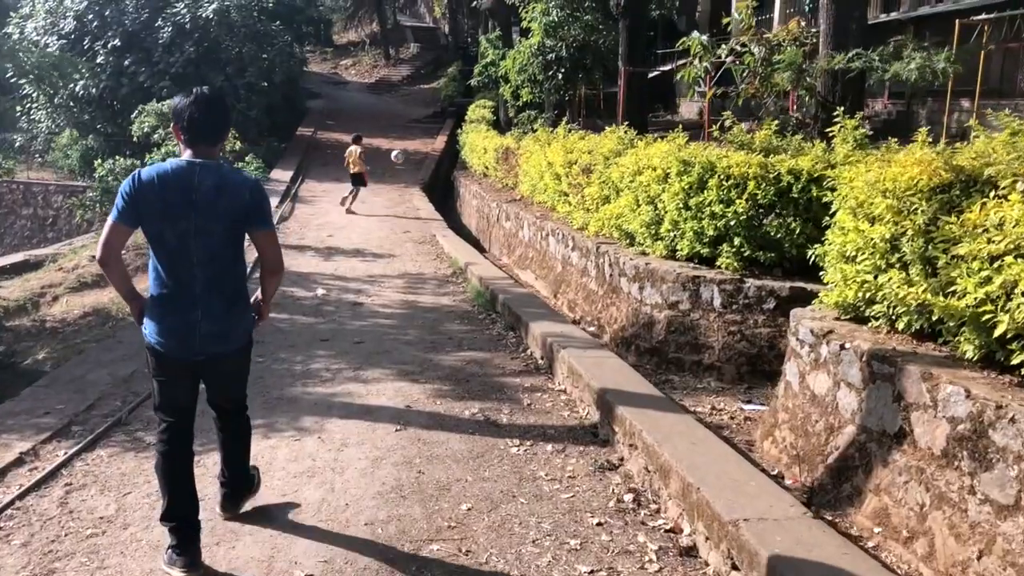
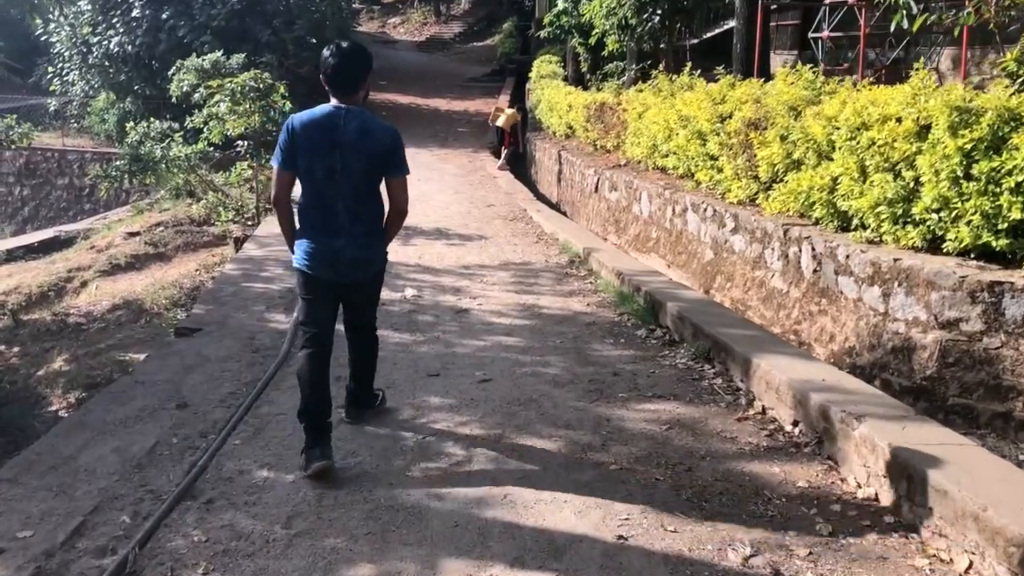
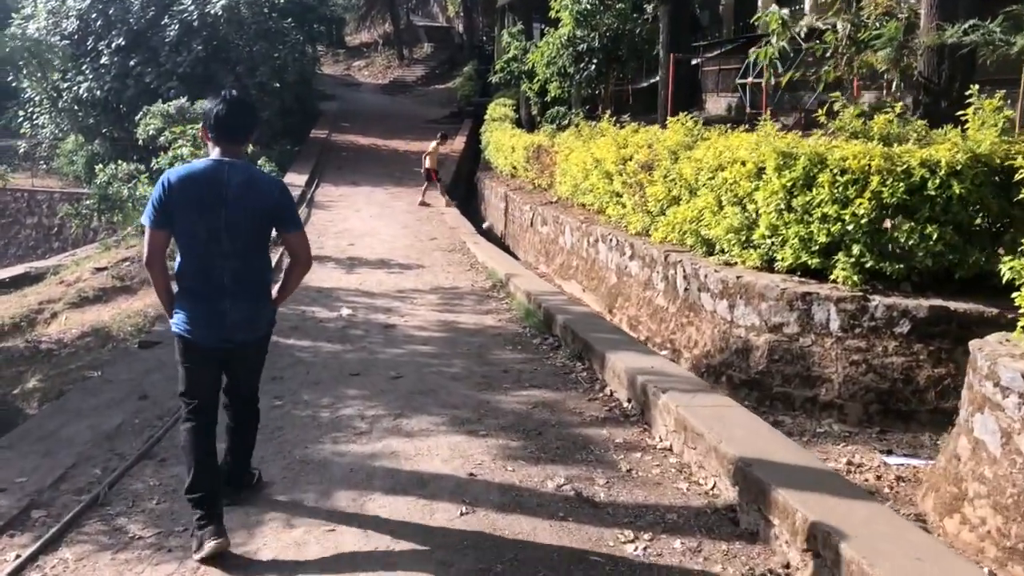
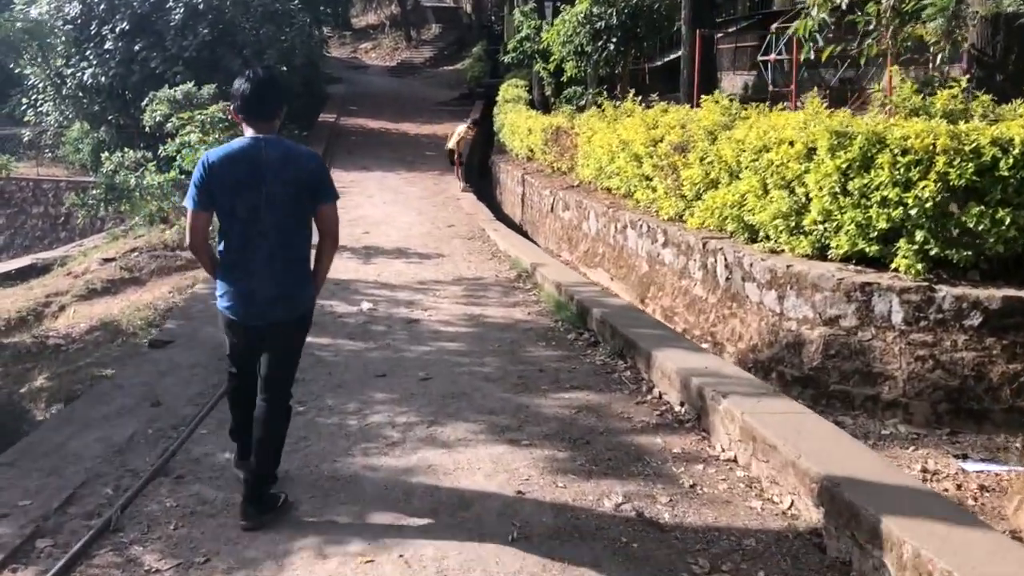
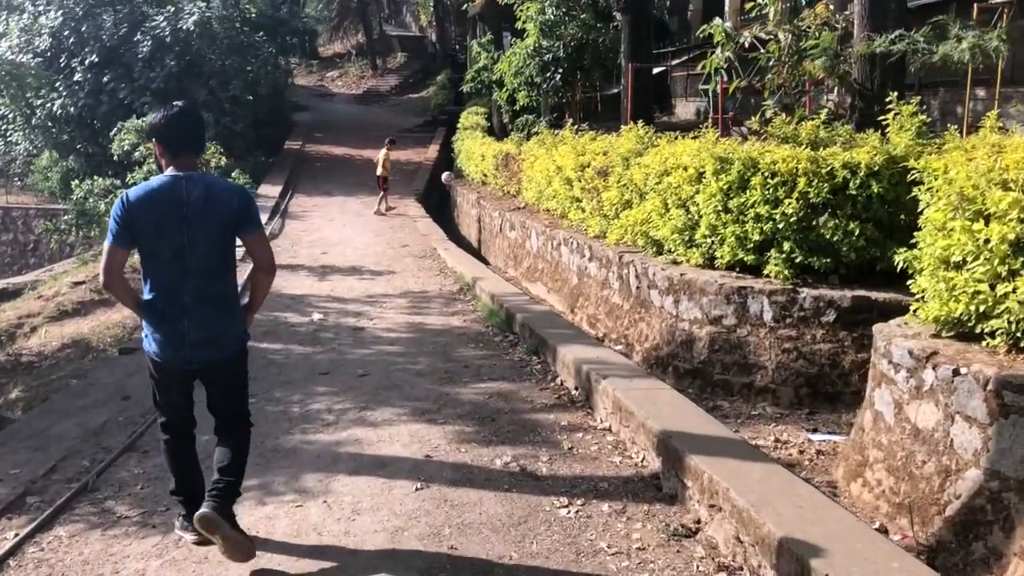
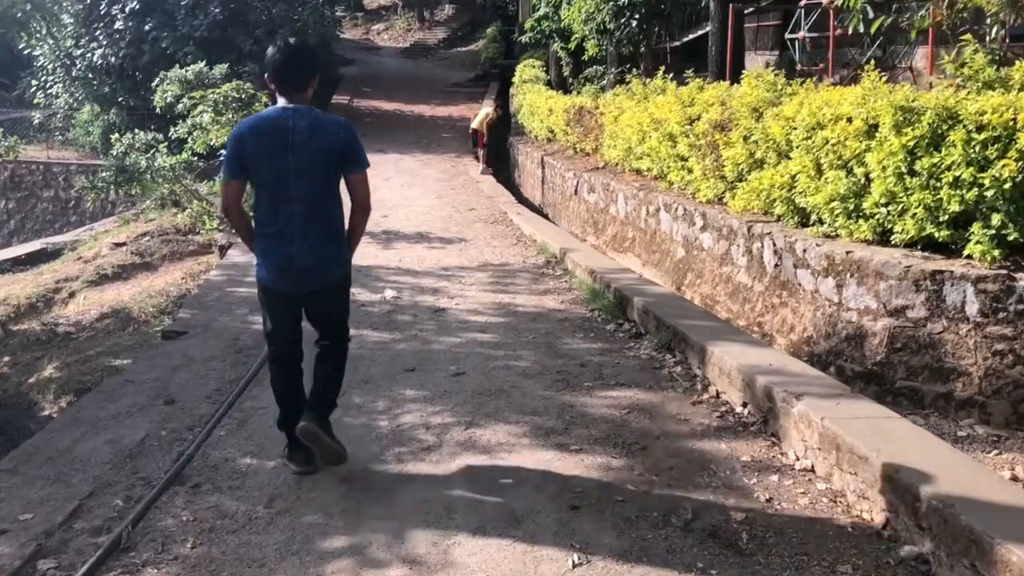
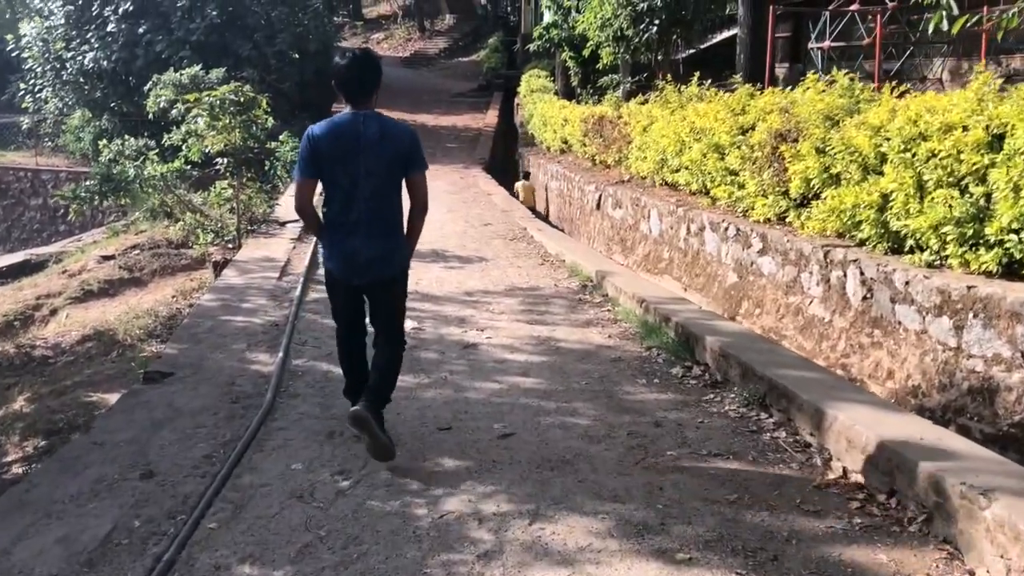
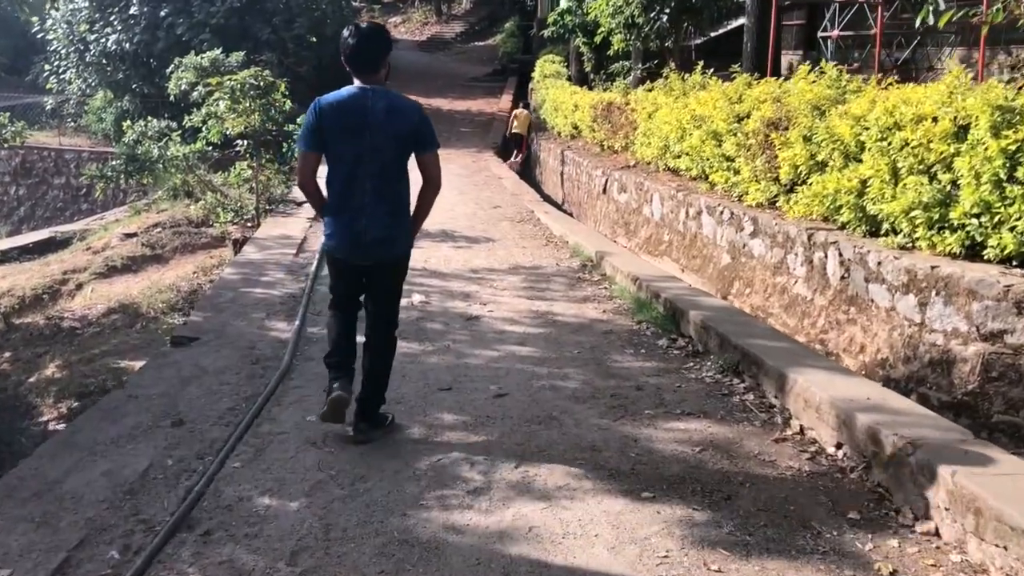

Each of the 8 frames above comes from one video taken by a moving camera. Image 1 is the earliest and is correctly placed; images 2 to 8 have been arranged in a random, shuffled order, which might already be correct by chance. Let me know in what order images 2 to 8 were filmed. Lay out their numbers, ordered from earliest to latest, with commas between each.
5, 3, 4, 6, 2, 8, 7
